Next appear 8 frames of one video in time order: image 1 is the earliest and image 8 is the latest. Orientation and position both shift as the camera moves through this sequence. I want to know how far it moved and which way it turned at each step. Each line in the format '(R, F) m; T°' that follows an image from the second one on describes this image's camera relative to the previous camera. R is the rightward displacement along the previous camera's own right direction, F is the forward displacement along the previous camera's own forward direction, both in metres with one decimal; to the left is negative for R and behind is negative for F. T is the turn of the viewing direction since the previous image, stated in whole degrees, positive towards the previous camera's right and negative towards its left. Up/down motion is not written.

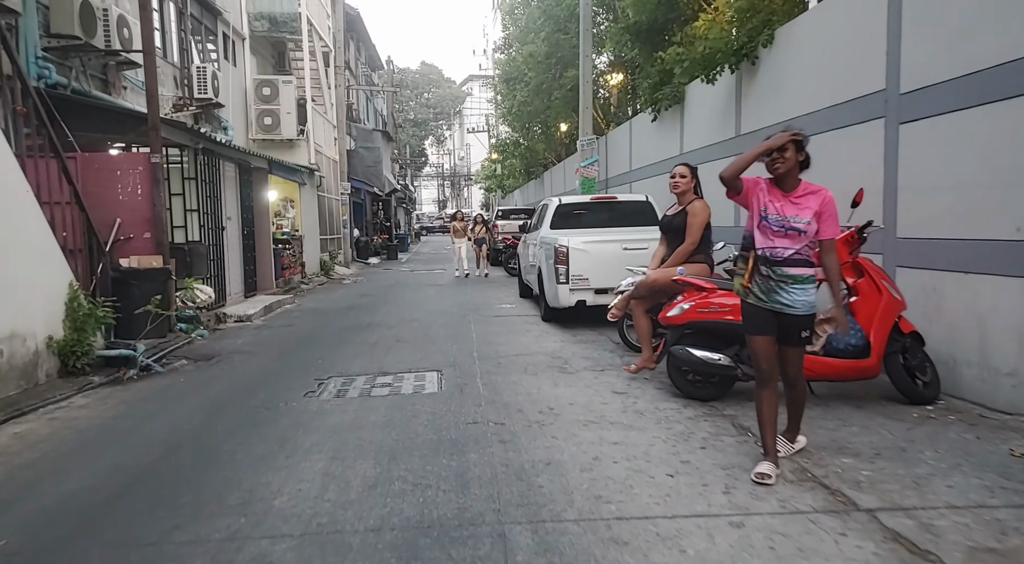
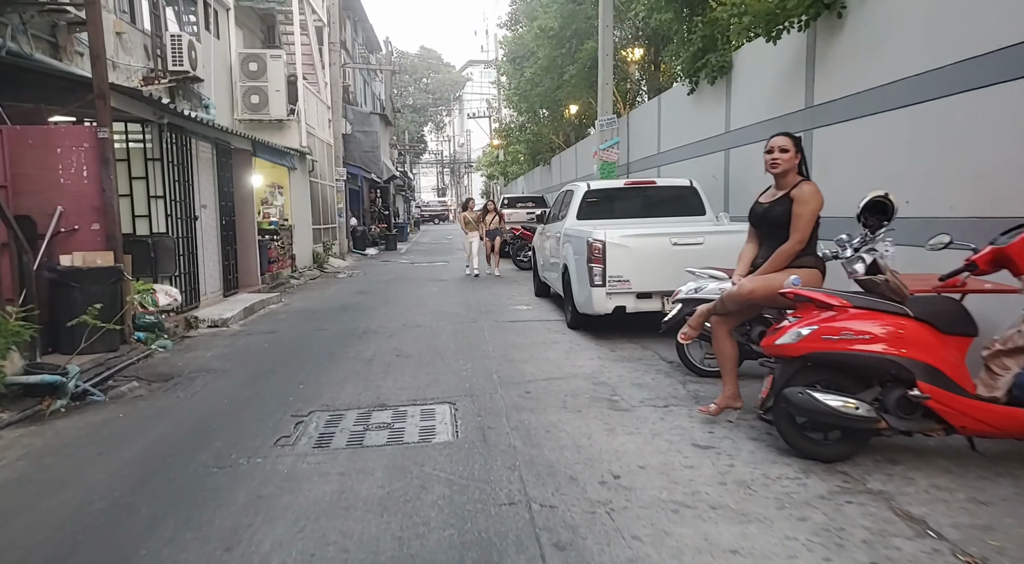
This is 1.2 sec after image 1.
(-0.3, +1.5) m; 0°
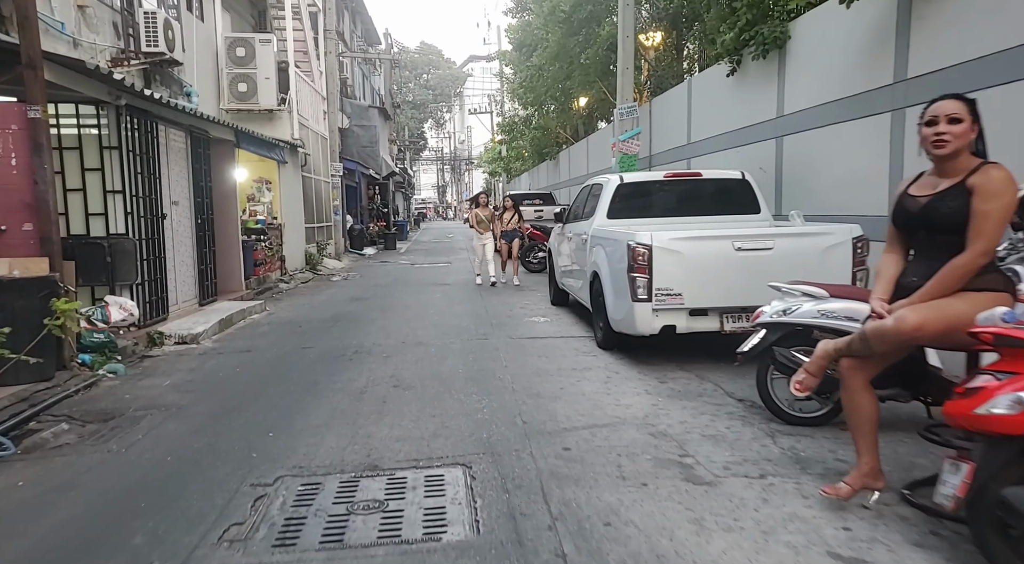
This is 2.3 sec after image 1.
(-0.2, +1.3) m; 0°
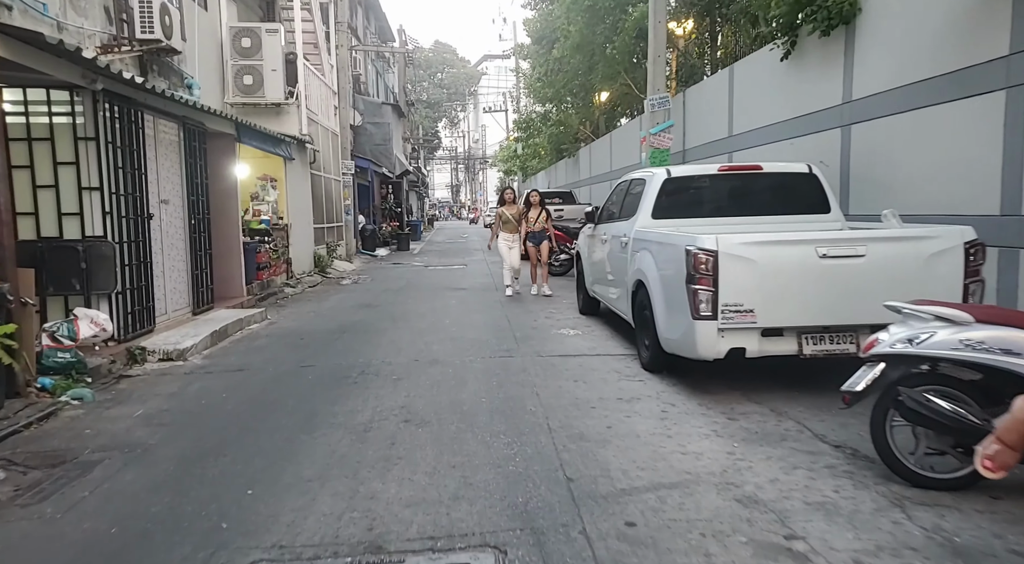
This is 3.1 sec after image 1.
(-0.2, +1.0) m; -1°
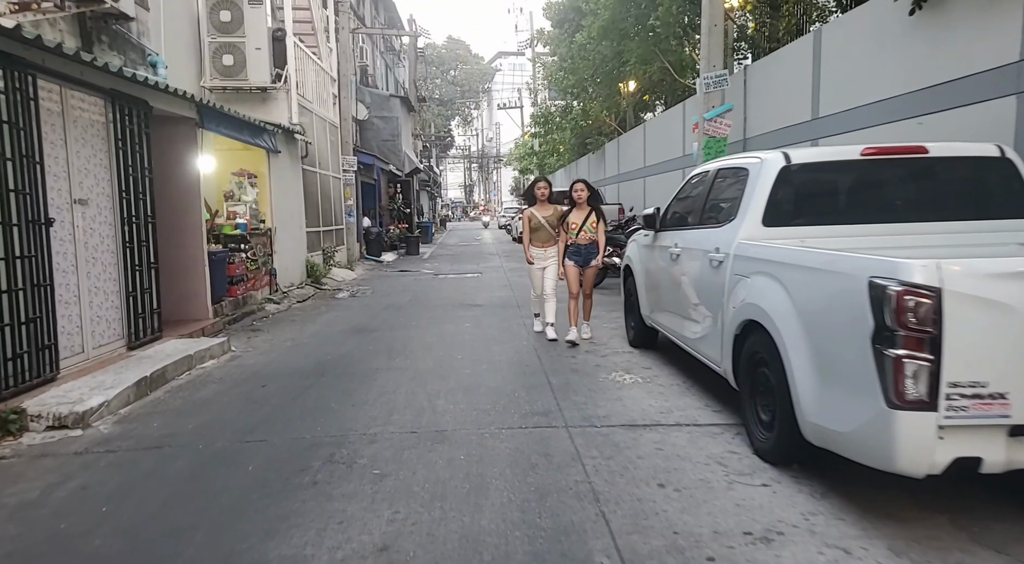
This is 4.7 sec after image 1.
(-0.2, +2.1) m; -1°
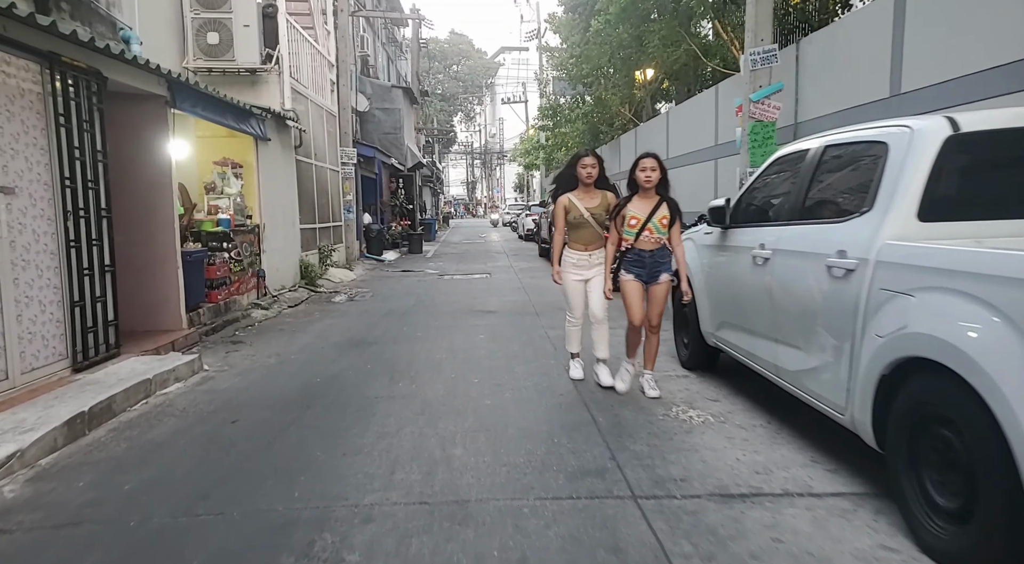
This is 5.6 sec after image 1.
(-0.2, +1.2) m; 0°
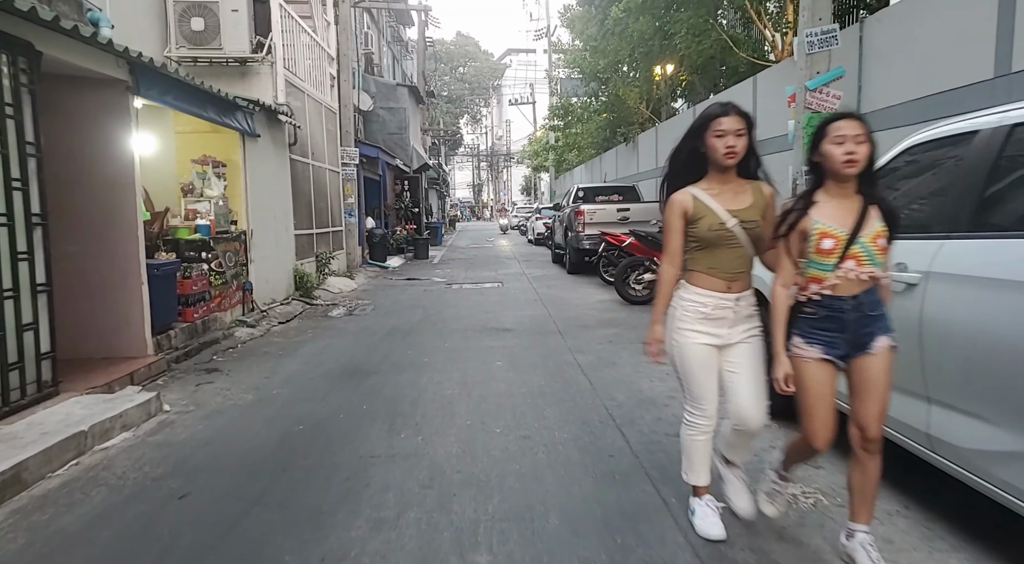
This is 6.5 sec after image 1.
(-0.2, +1.2) m; -1°
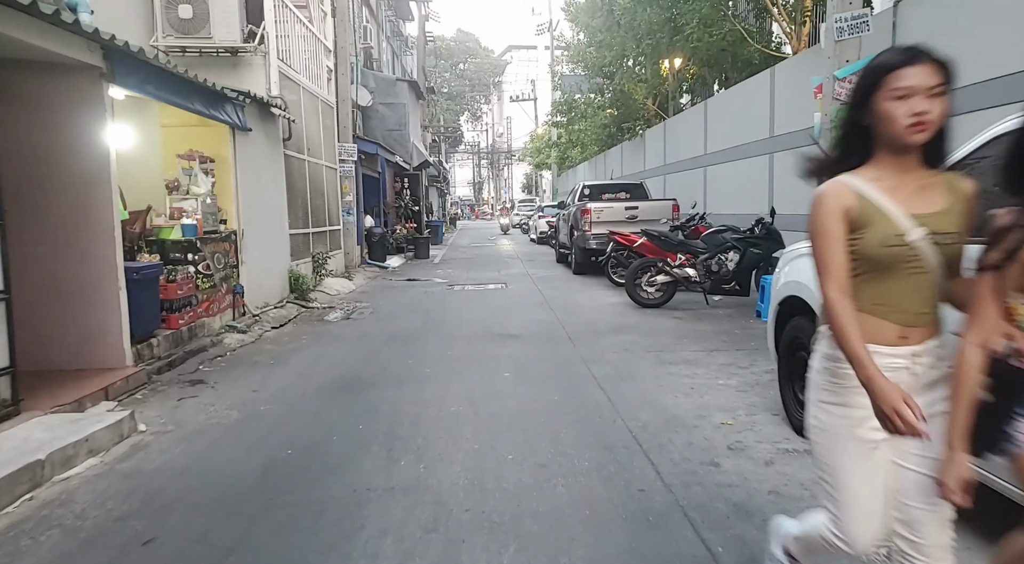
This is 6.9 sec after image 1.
(-0.1, +0.5) m; 0°
